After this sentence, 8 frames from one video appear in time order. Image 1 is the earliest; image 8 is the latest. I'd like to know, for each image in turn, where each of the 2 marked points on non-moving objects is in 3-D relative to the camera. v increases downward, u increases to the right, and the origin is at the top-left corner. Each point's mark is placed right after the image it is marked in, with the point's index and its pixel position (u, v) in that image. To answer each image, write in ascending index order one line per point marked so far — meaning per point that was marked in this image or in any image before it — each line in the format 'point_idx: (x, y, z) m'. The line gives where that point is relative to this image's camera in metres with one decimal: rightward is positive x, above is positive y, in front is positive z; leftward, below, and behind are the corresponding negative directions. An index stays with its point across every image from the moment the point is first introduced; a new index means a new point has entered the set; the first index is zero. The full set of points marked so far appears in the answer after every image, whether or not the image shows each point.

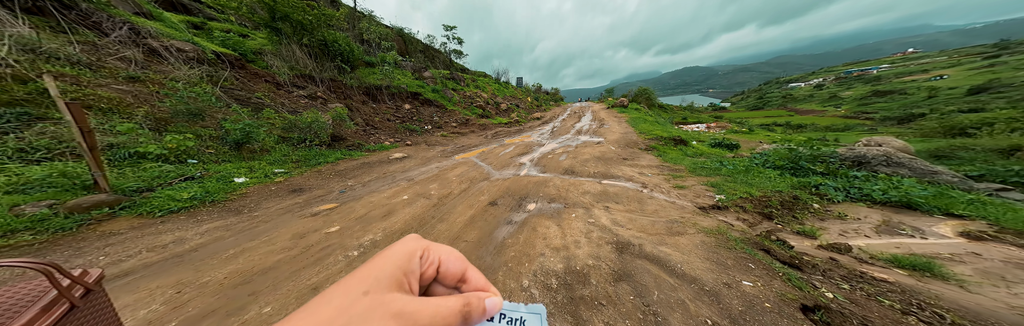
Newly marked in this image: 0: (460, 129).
0: (-3.4, +1.9, +12.0) m
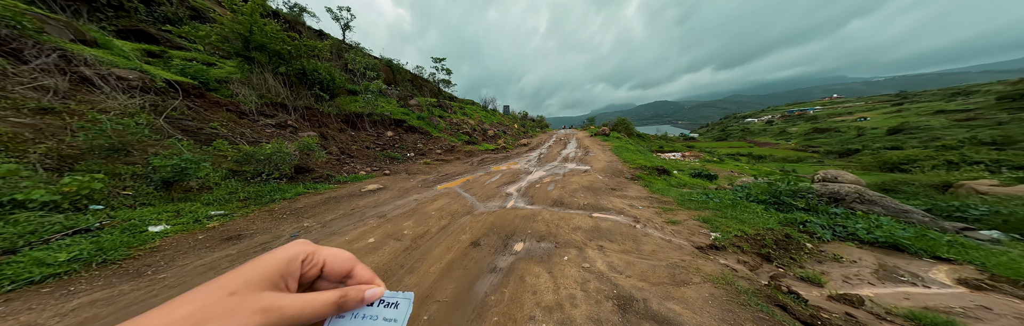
0: (-4.2, +0.3, +11.6) m
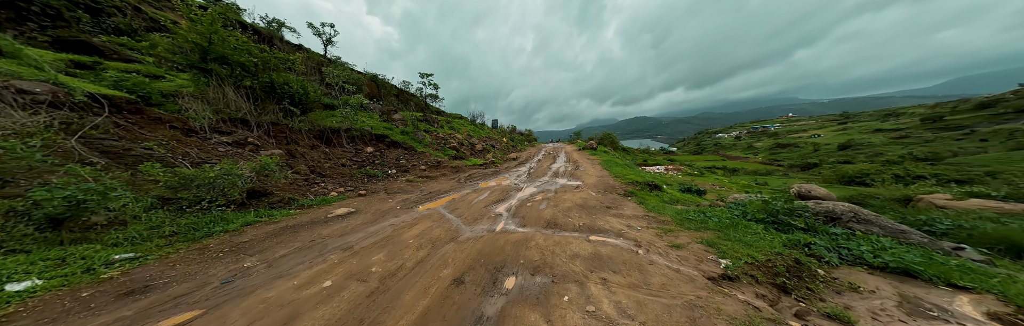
0: (-4.8, -0.6, +10.9) m
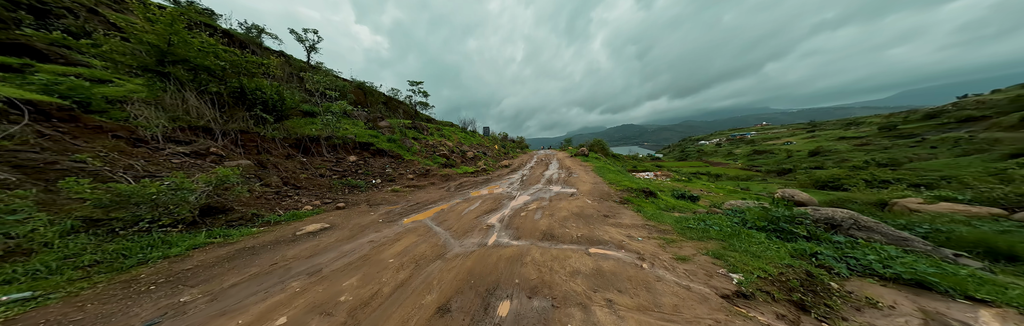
0: (-5.2, -1.0, +10.4) m
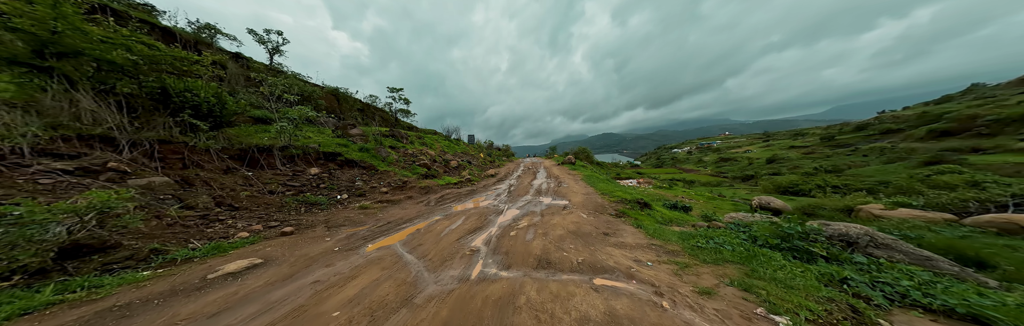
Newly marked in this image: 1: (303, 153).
0: (-5.9, -1.6, +9.2) m
1: (-10.6, +0.5, +9.5) m
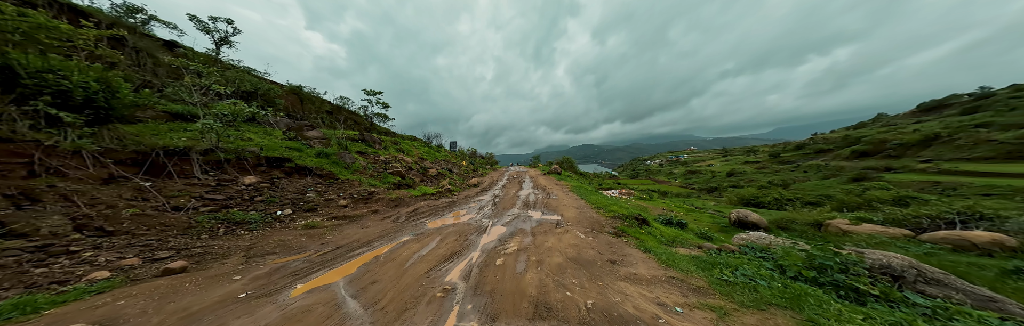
0: (-6.5, -1.9, +7.6) m
1: (-11.2, +0.3, +7.6) m
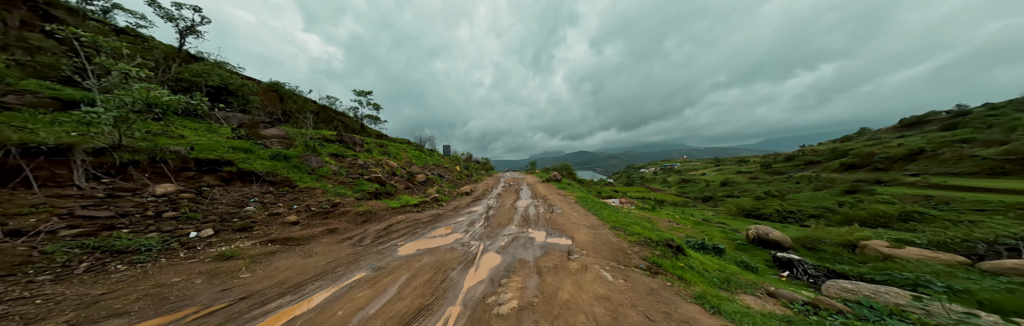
0: (-6.6, -2.0, +5.9) m
1: (-11.2, +0.3, +5.8) m
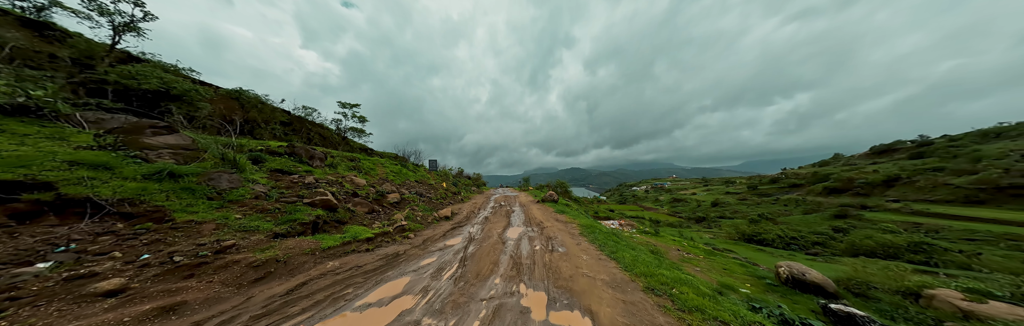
0: (-6.9, -2.4, +3.3) m
1: (-11.5, 0.0, +3.2) m
